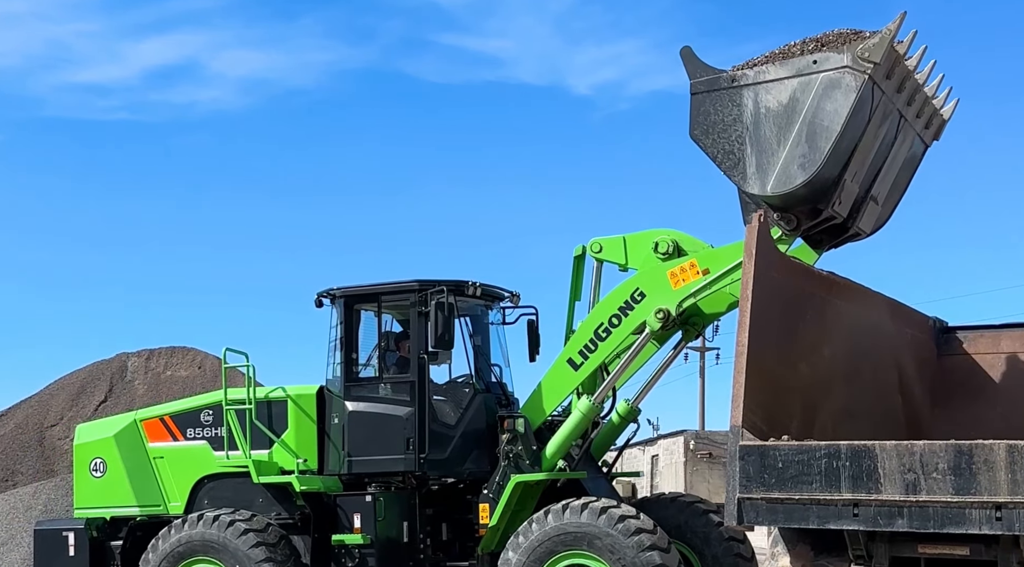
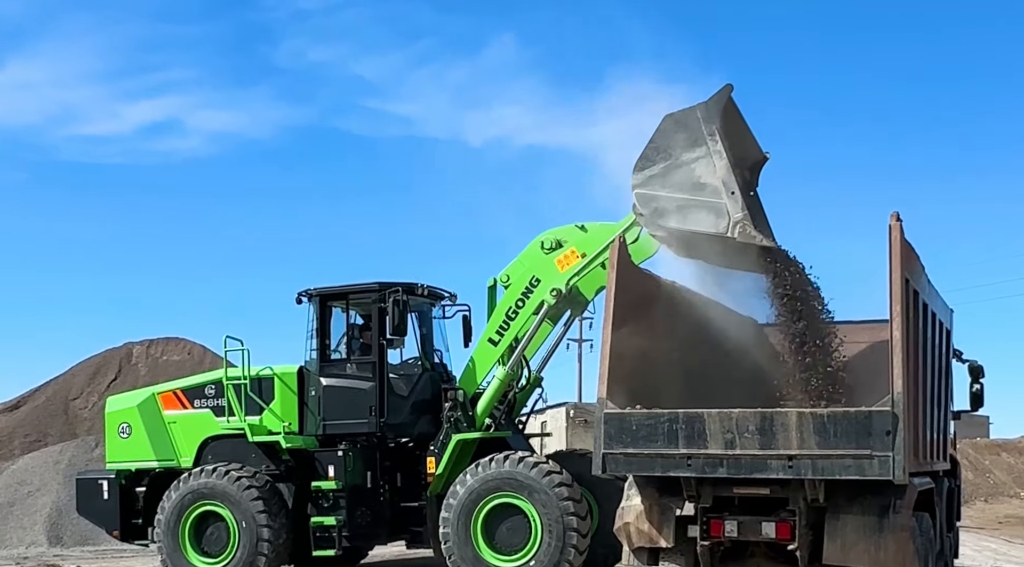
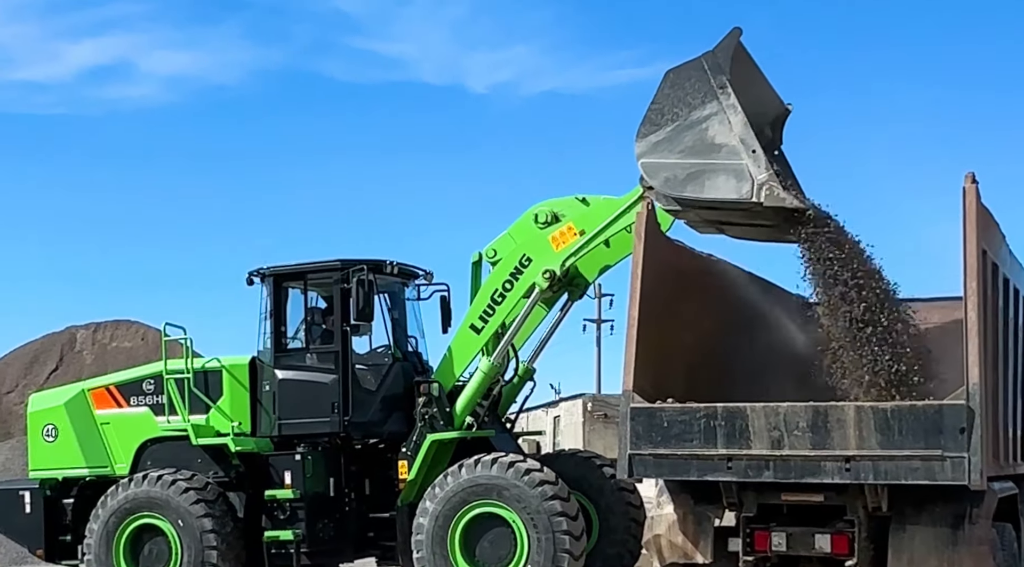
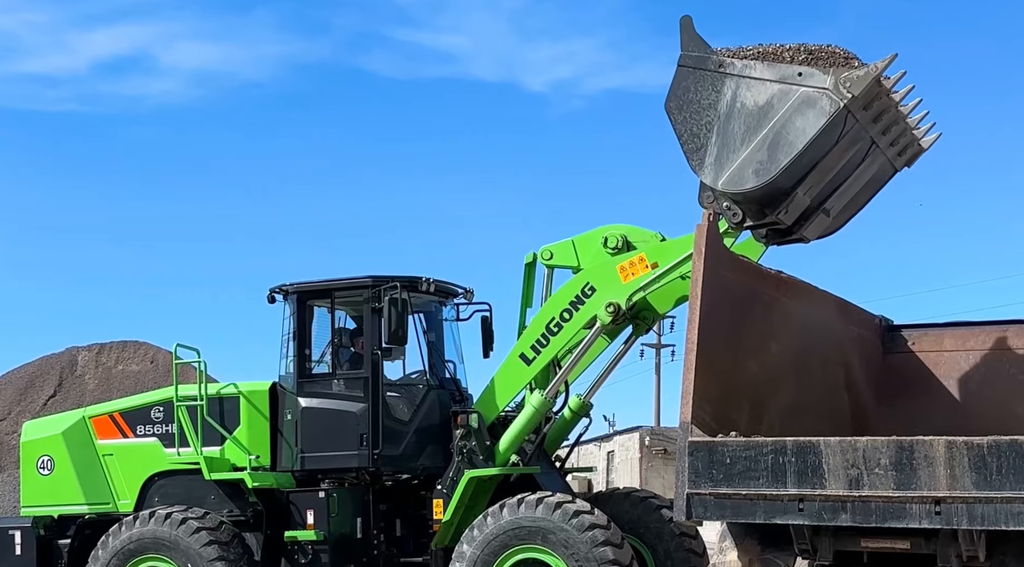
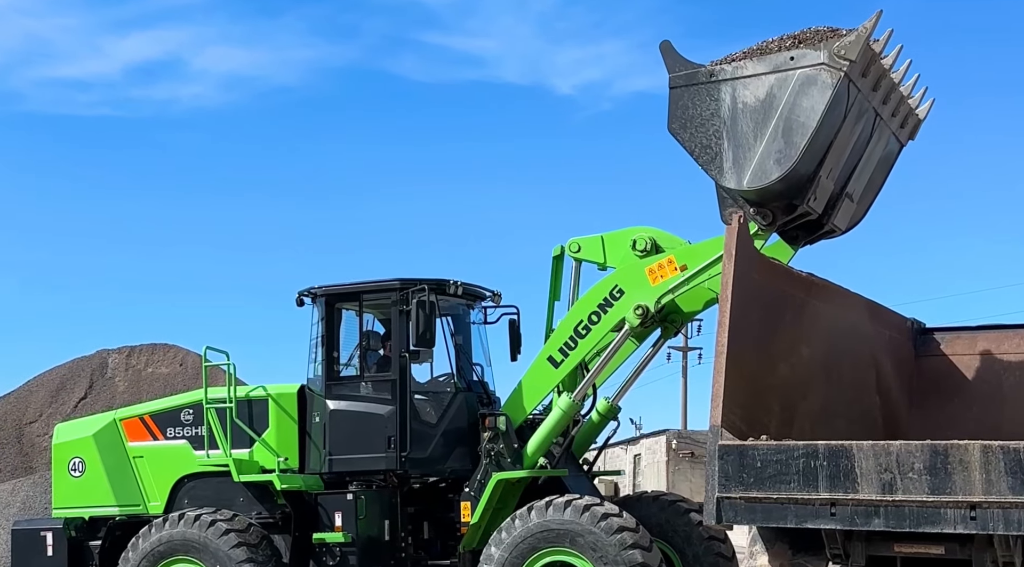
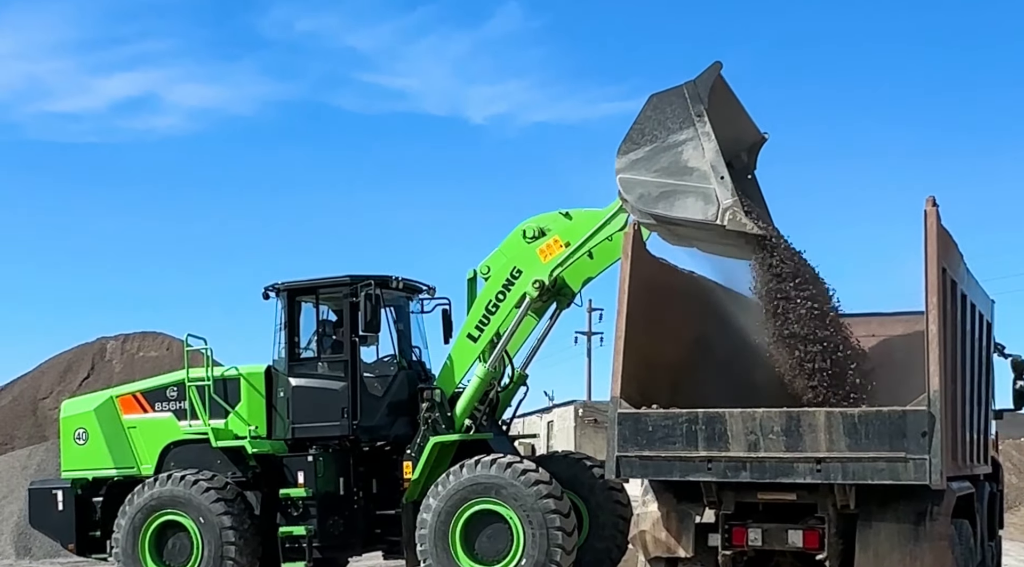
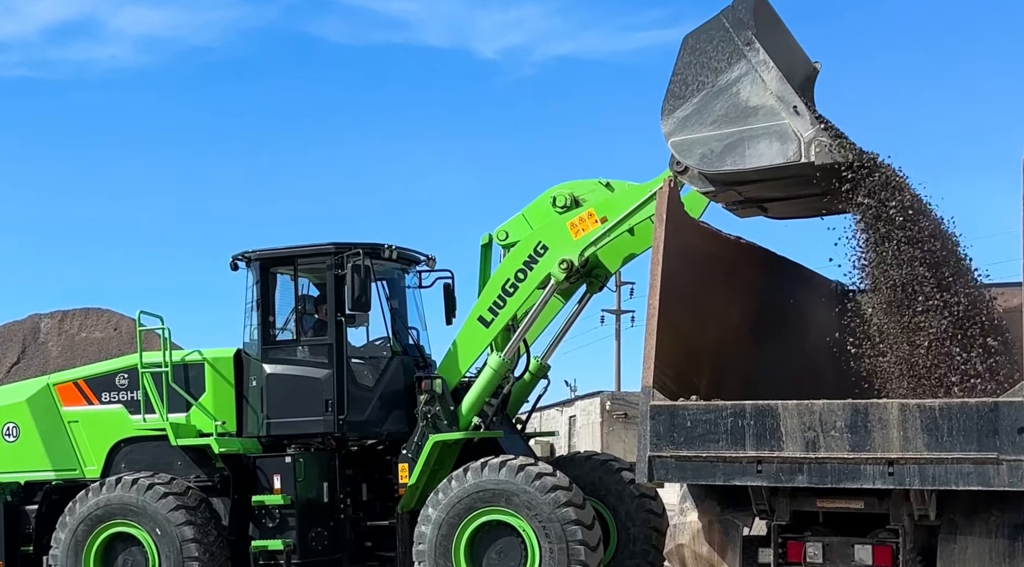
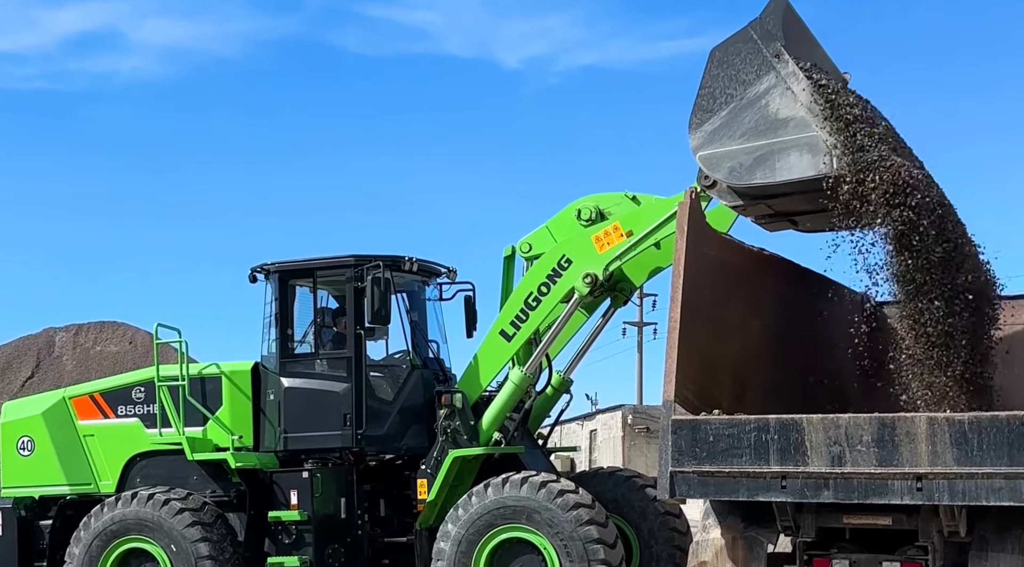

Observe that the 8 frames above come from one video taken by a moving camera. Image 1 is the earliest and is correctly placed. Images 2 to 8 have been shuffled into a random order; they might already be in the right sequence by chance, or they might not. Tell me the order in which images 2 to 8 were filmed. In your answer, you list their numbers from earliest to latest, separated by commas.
5, 4, 8, 7, 3, 6, 2
